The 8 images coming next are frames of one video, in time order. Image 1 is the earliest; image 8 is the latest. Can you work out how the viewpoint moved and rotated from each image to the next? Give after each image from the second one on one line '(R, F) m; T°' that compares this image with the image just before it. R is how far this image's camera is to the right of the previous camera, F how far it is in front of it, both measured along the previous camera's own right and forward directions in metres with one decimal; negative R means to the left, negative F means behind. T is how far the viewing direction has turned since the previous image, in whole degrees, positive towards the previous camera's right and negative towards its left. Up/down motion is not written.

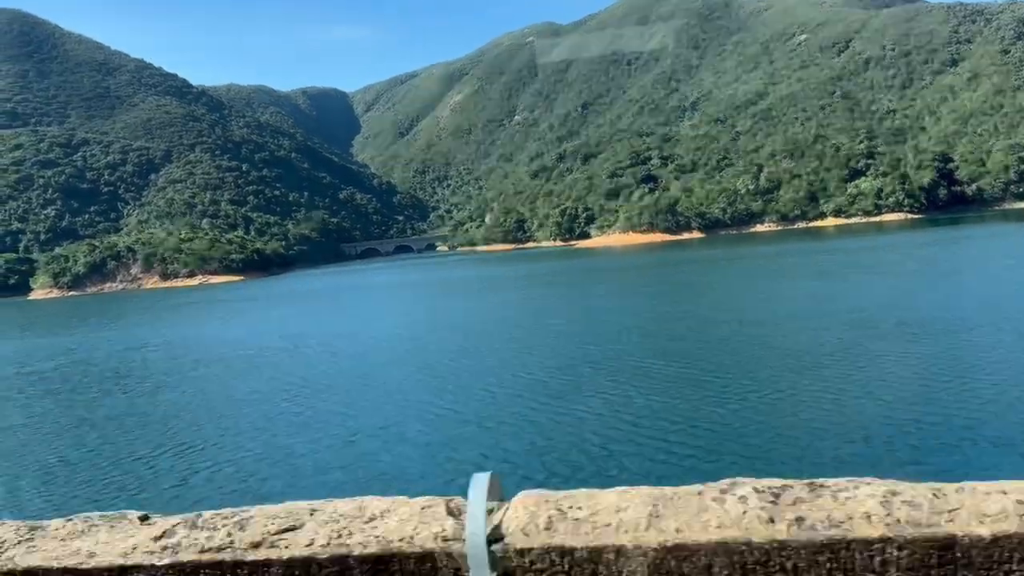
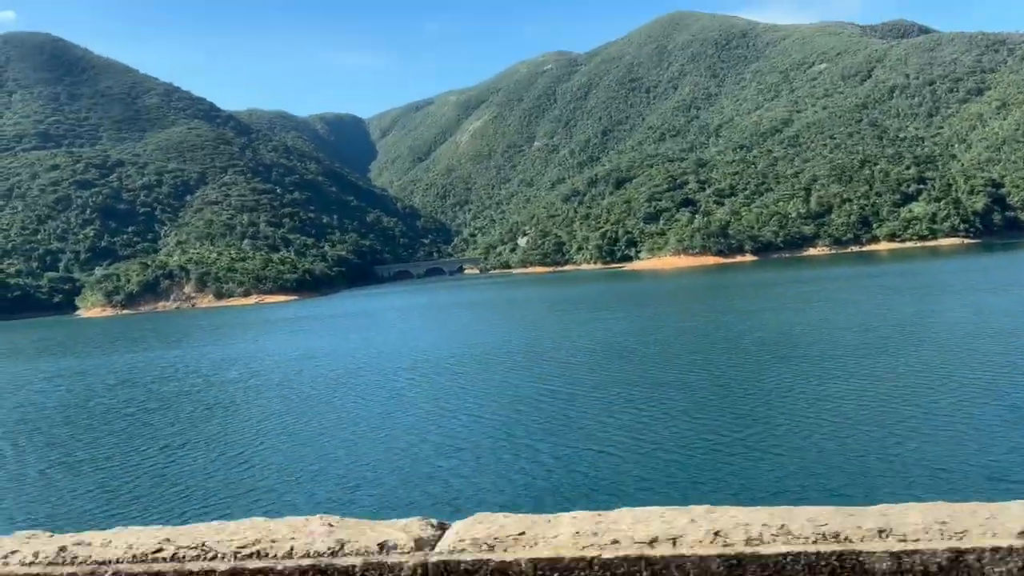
(-5.8, -0.7) m; +1°
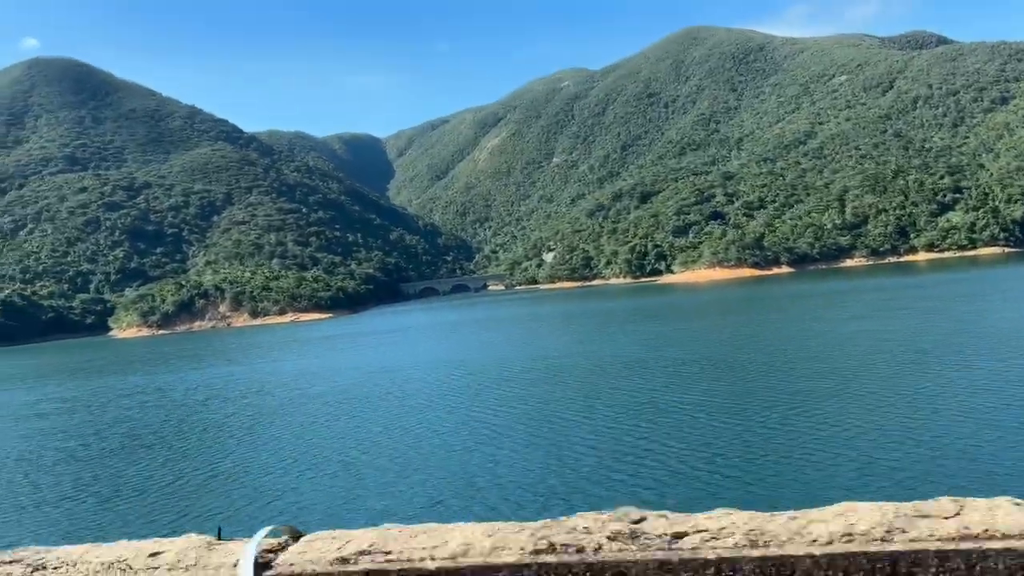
(-2.3, +0.2) m; -1°
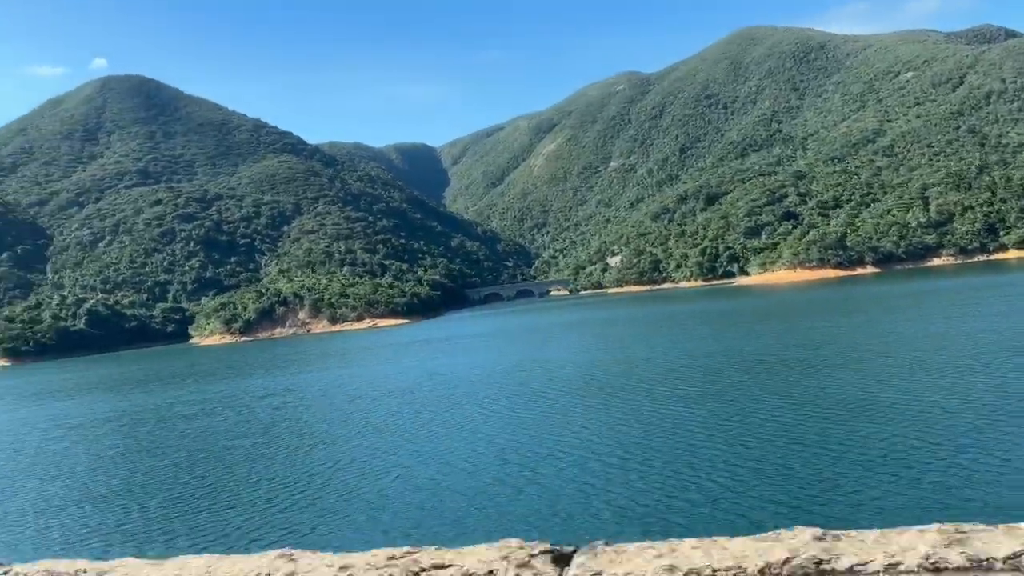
(-2.9, -0.1) m; -3°
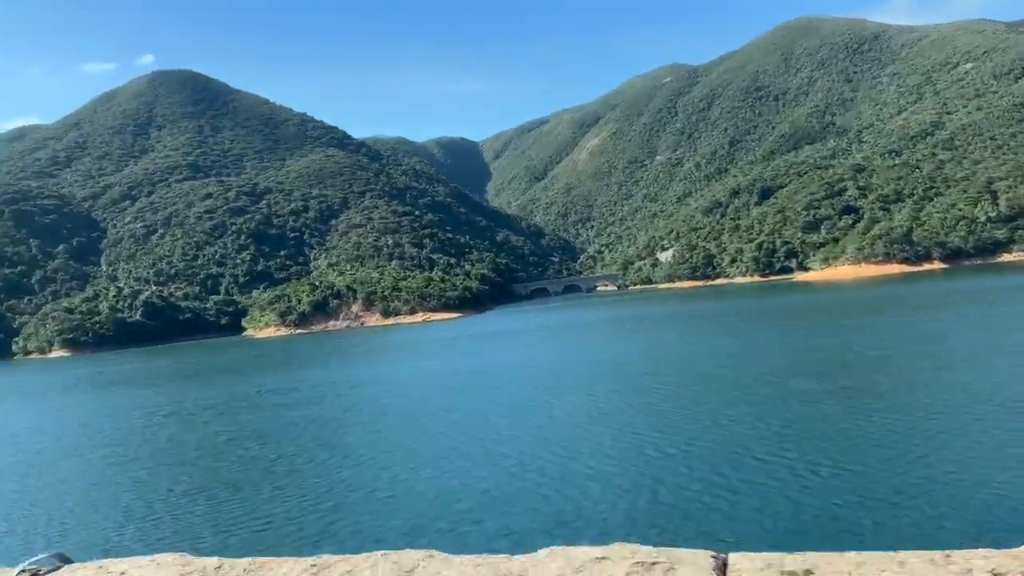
(-2.0, +0.8) m; -2°
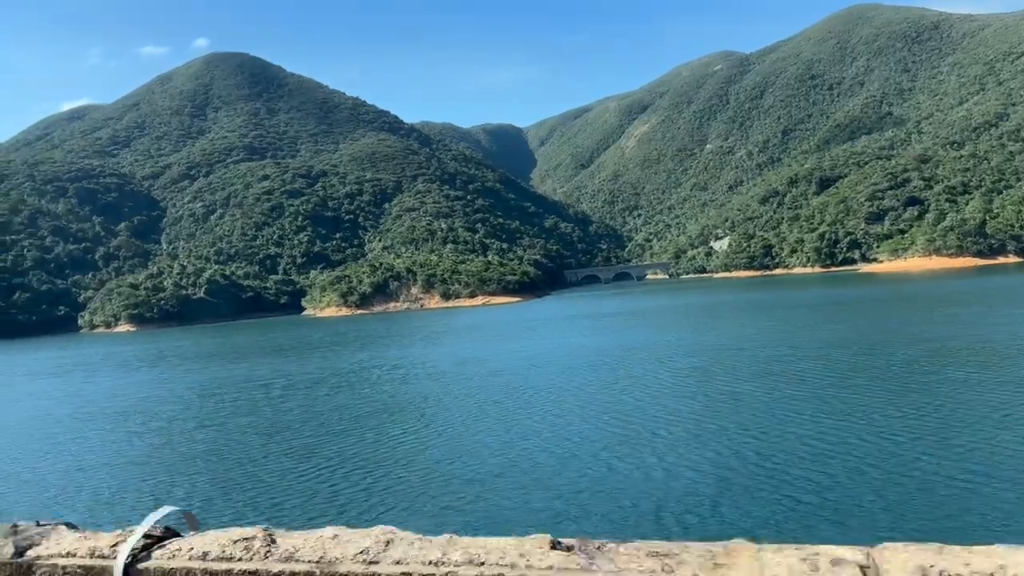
(-2.7, -0.2) m; -2°
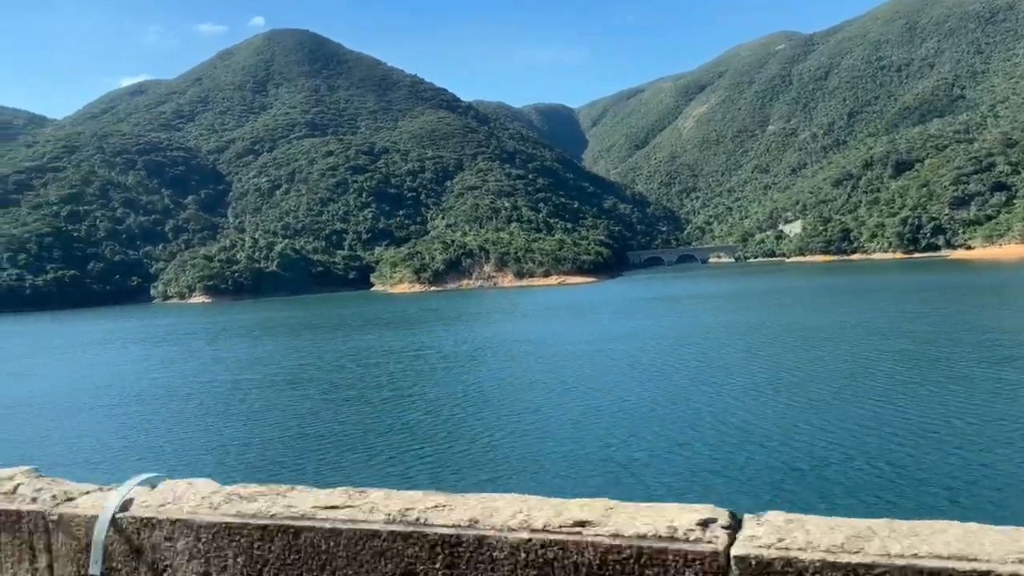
(-4.1, +0.6) m; -2°
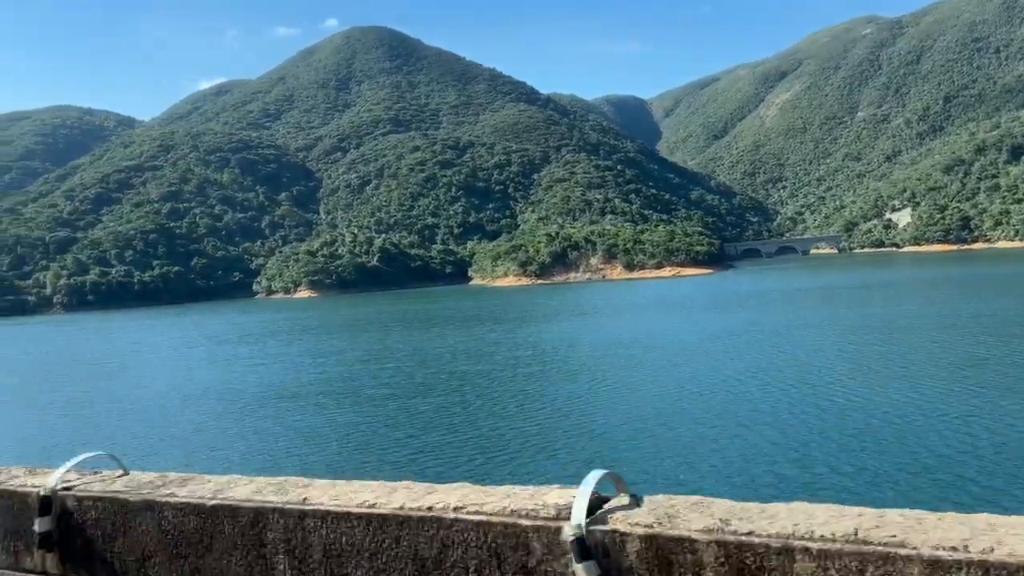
(-5.7, +1.1) m; -4°
